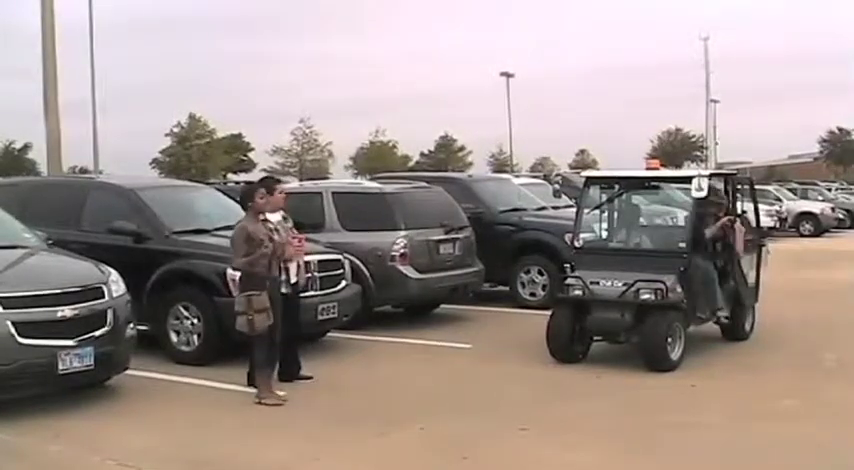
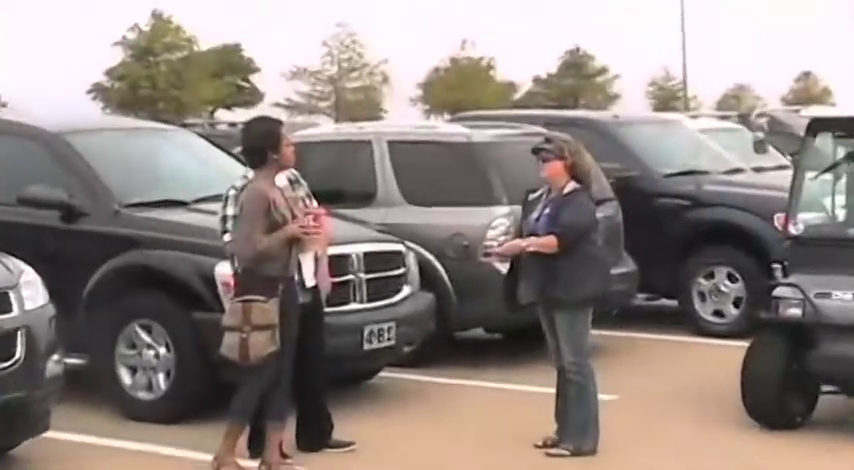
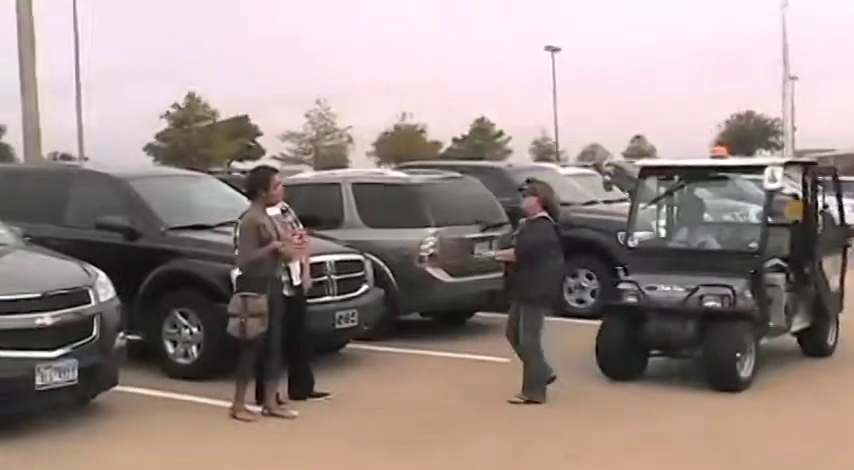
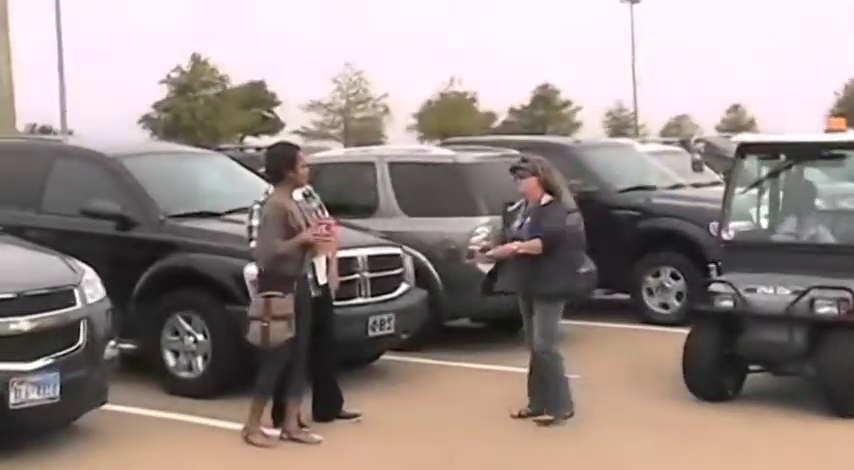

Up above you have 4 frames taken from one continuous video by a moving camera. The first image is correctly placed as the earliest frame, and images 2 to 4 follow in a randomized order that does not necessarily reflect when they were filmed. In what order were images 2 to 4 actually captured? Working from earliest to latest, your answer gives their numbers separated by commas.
3, 4, 2
